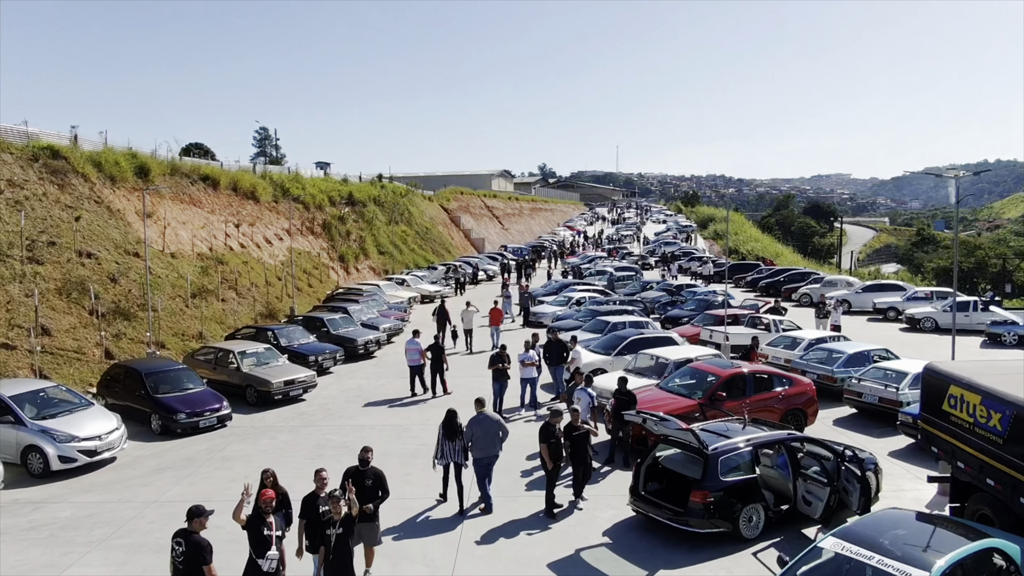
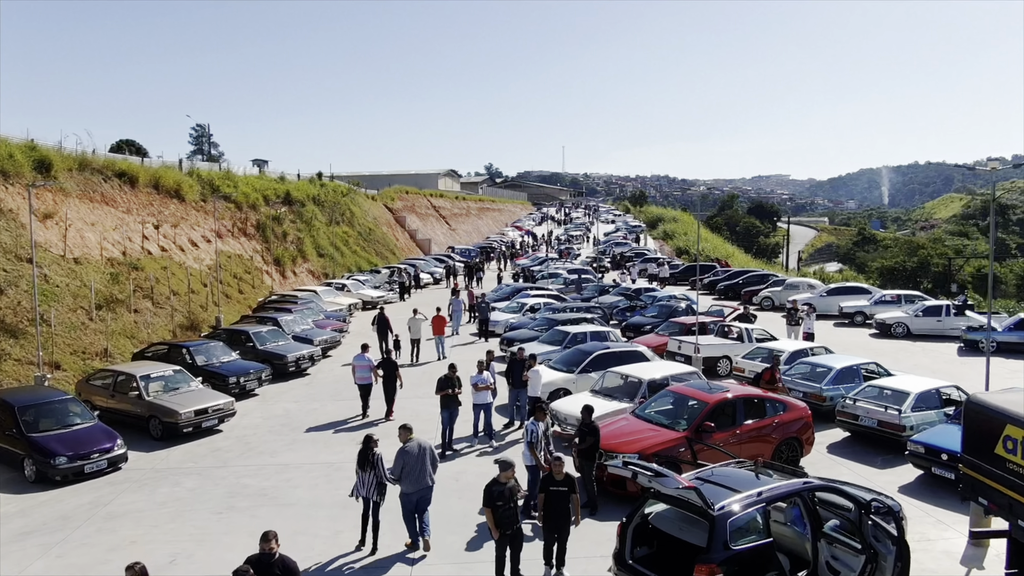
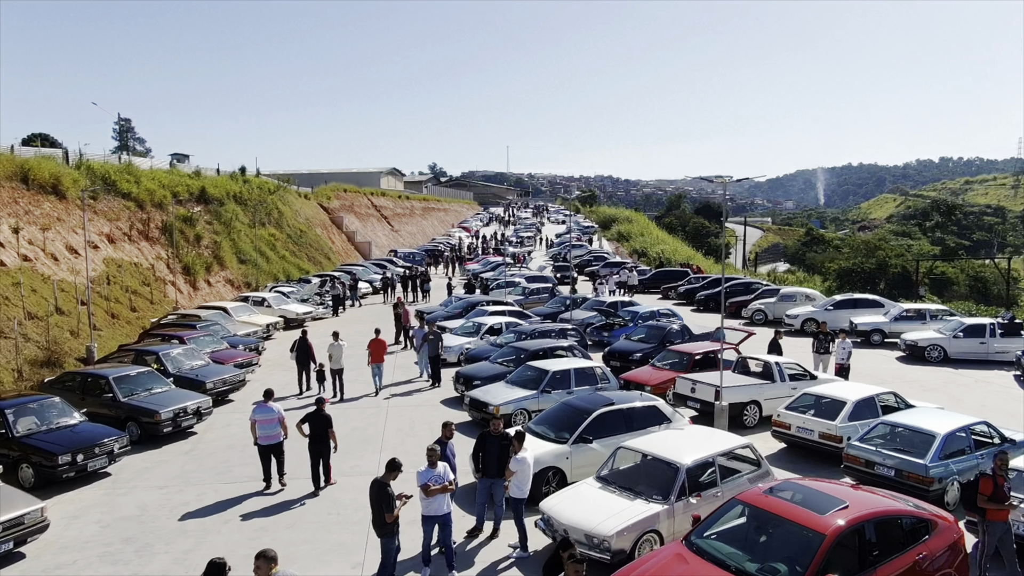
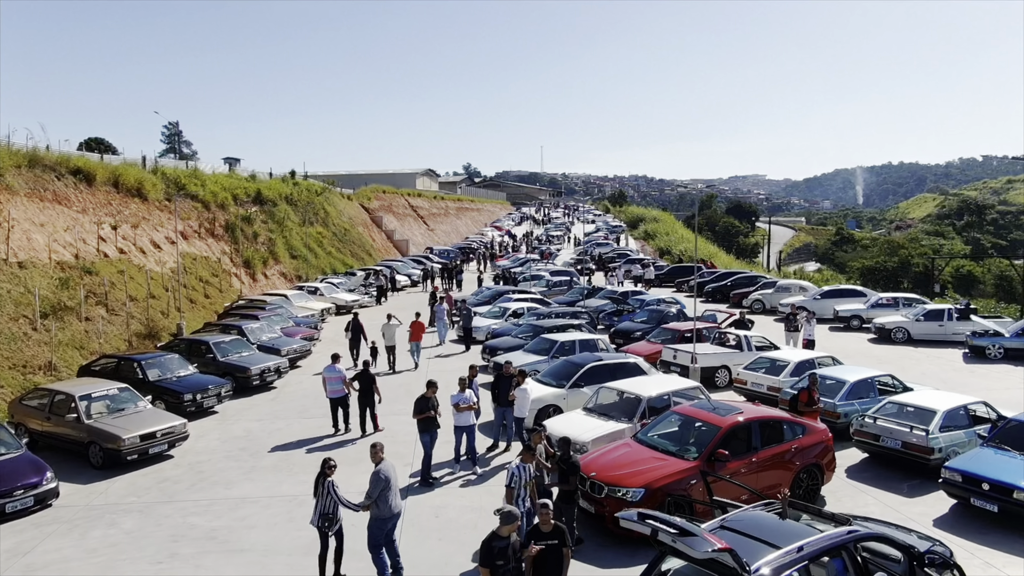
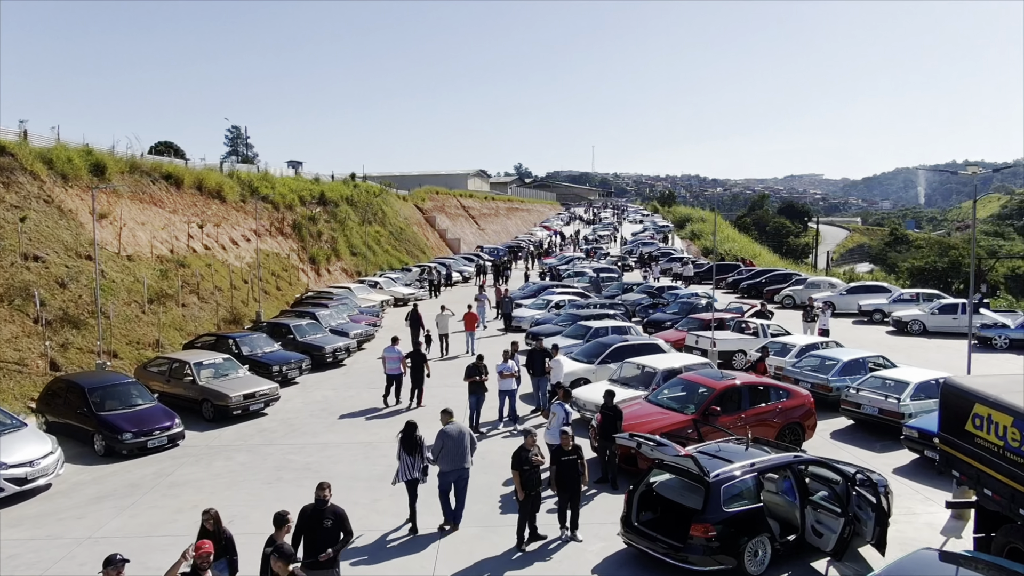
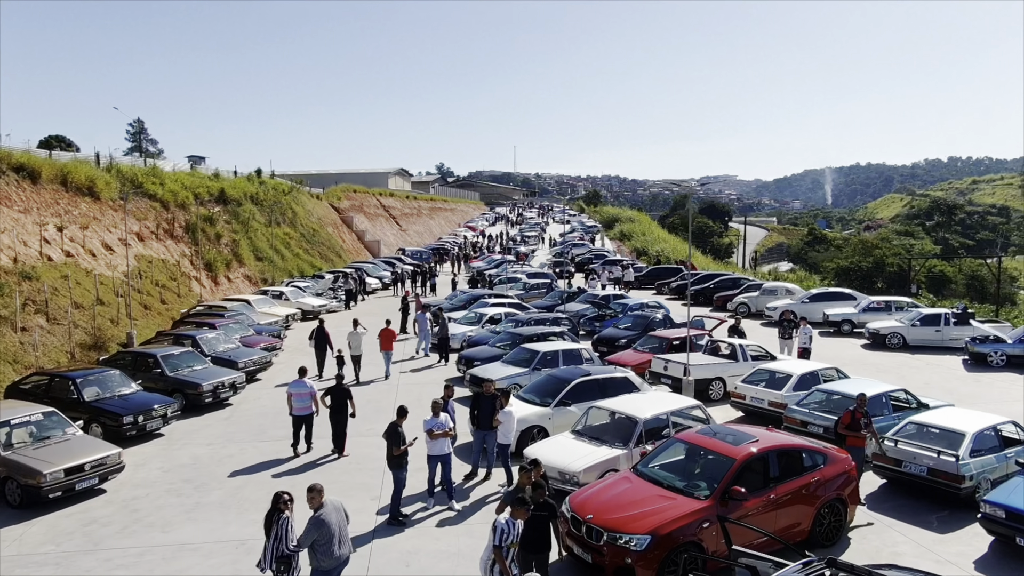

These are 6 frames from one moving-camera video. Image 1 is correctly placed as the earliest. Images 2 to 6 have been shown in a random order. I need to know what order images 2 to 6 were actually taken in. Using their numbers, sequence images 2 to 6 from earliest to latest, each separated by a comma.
5, 2, 4, 6, 3
